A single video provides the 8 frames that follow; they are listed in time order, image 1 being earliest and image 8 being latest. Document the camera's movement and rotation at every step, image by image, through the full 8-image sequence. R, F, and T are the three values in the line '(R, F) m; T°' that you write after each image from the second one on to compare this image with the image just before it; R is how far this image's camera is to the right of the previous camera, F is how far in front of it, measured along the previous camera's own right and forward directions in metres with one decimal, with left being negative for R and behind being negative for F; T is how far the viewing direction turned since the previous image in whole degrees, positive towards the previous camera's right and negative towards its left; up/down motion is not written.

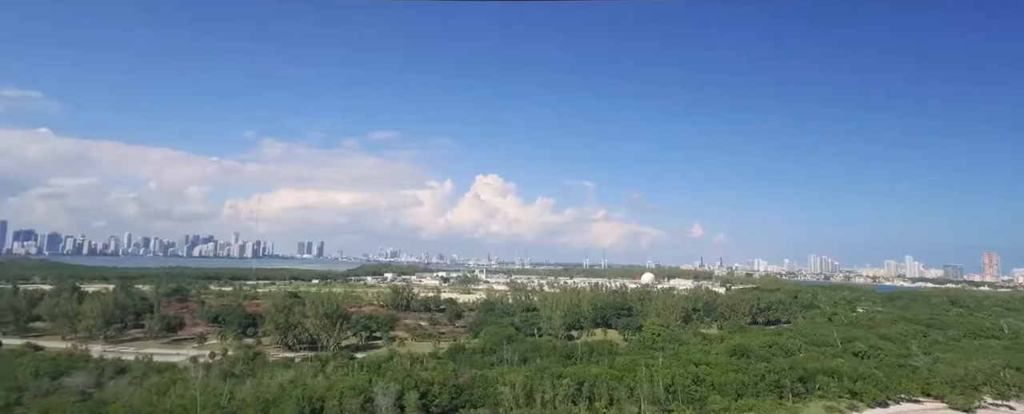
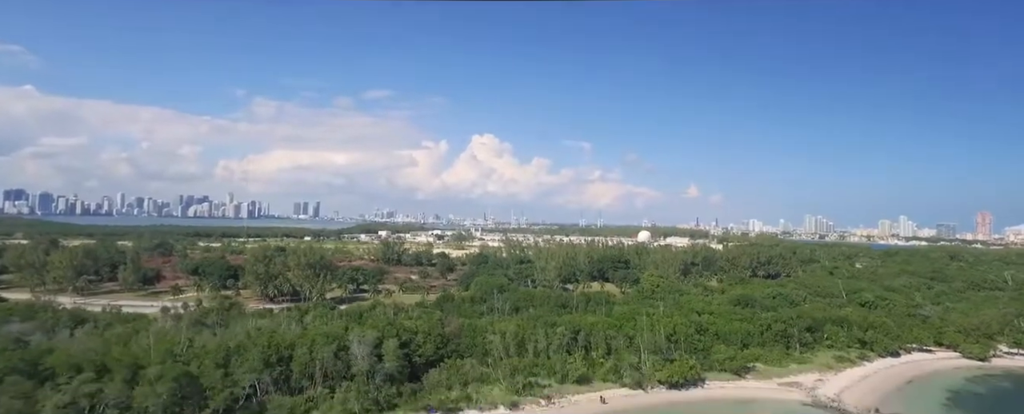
(+0.6, +5.1) m; 0°
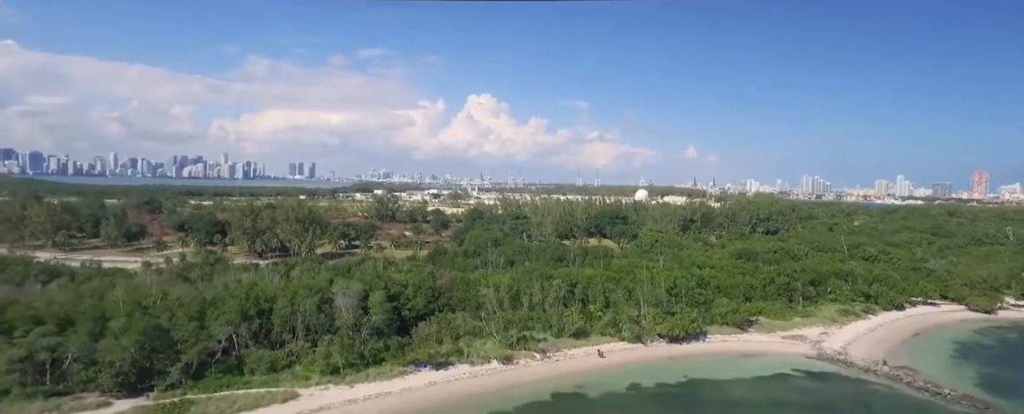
(+0.3, +2.9) m; 0°
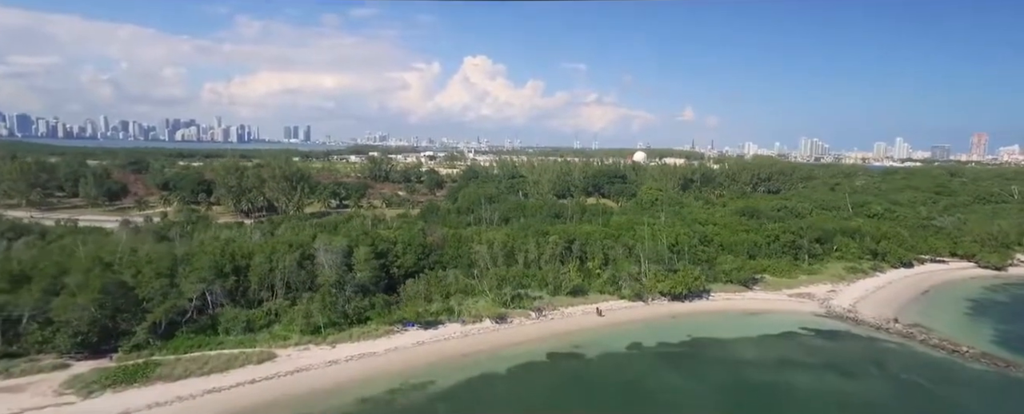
(+0.3, +2.8) m; 0°
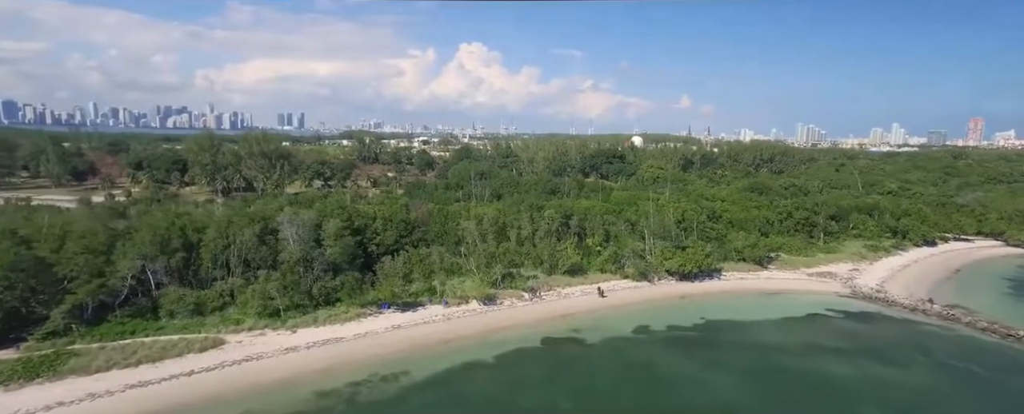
(+0.4, +4.5) m; 0°
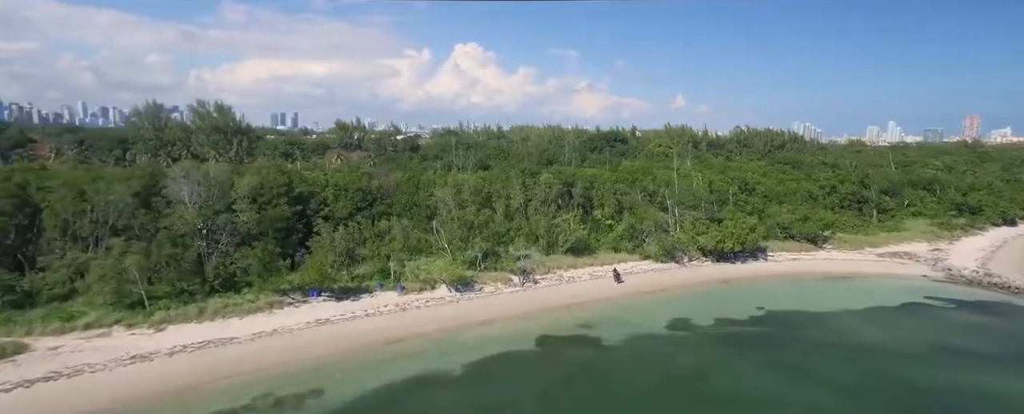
(+0.6, +9.4) m; 0°
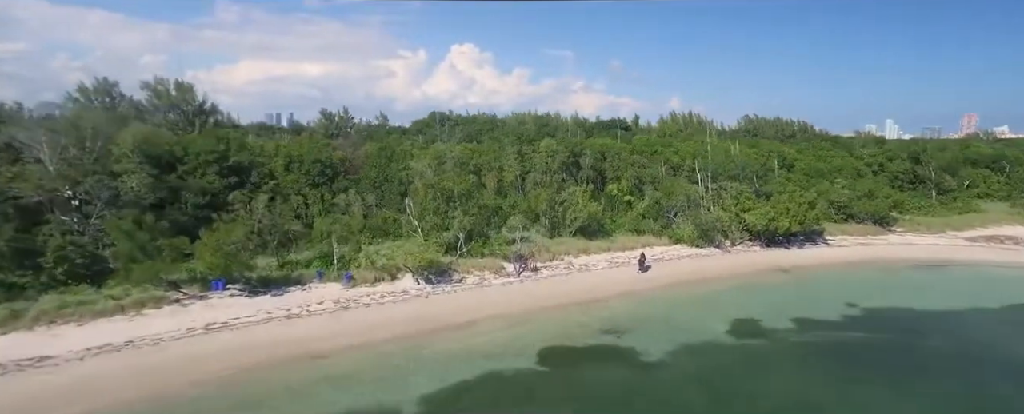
(+0.2, +6.8) m; 0°
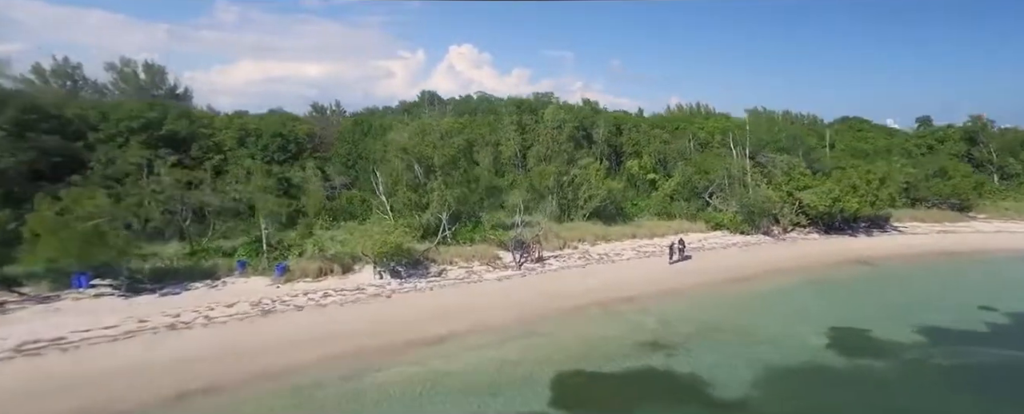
(0.0, +4.8) m; 0°
